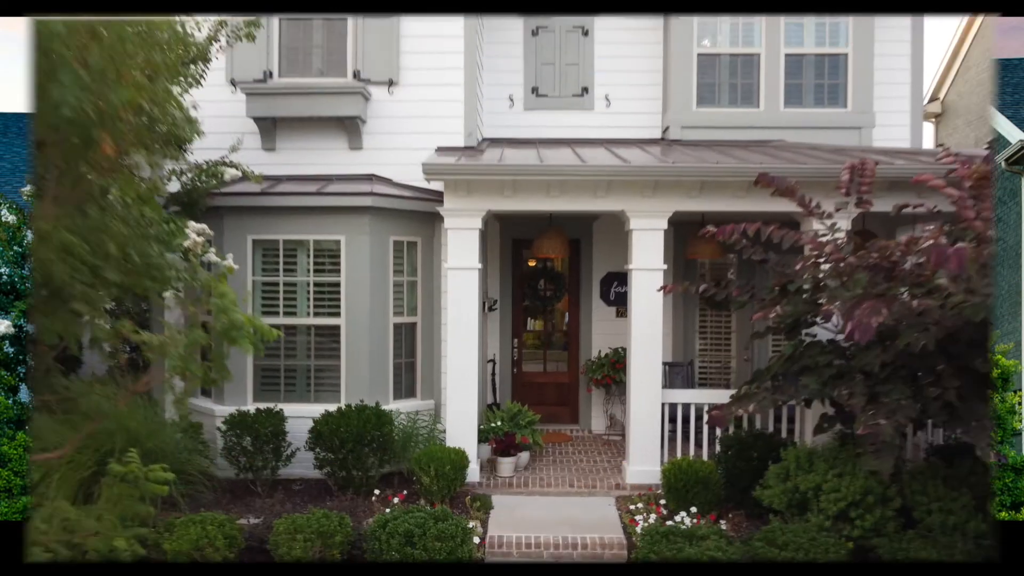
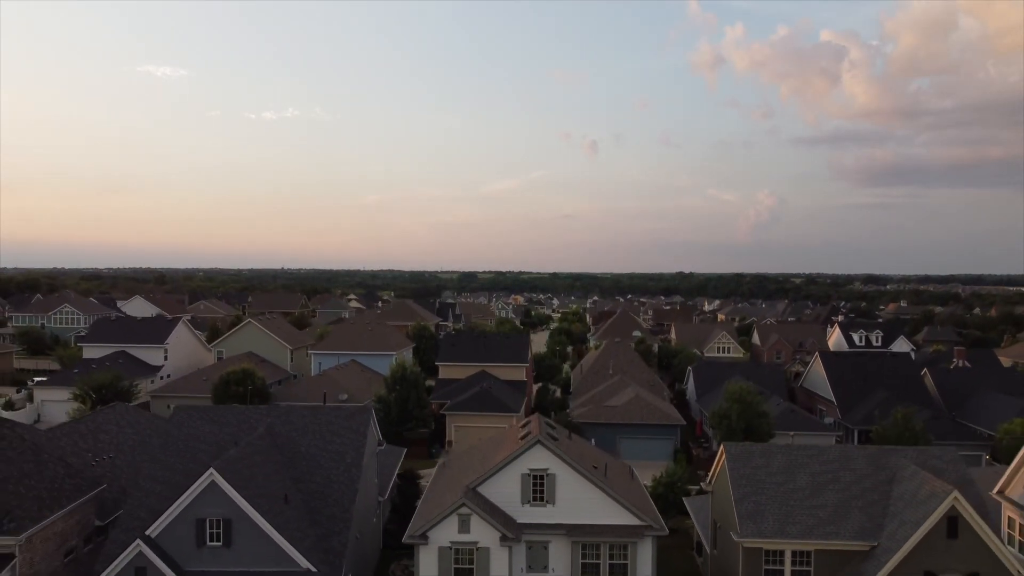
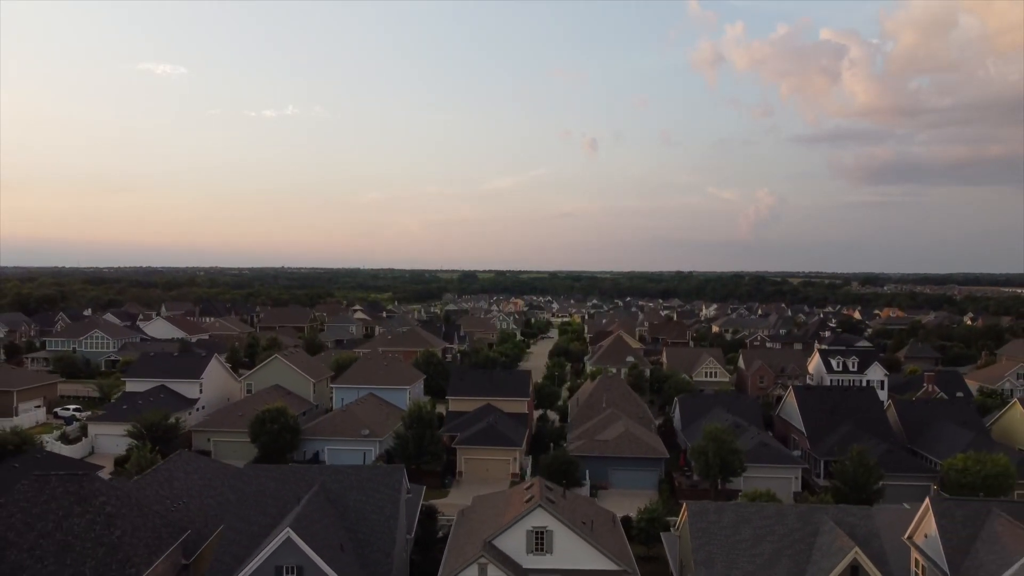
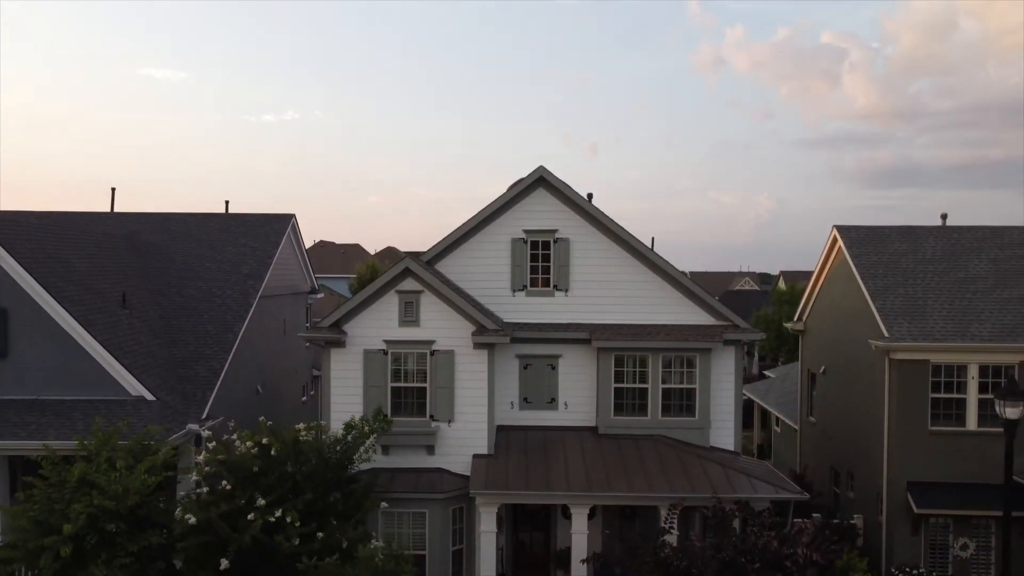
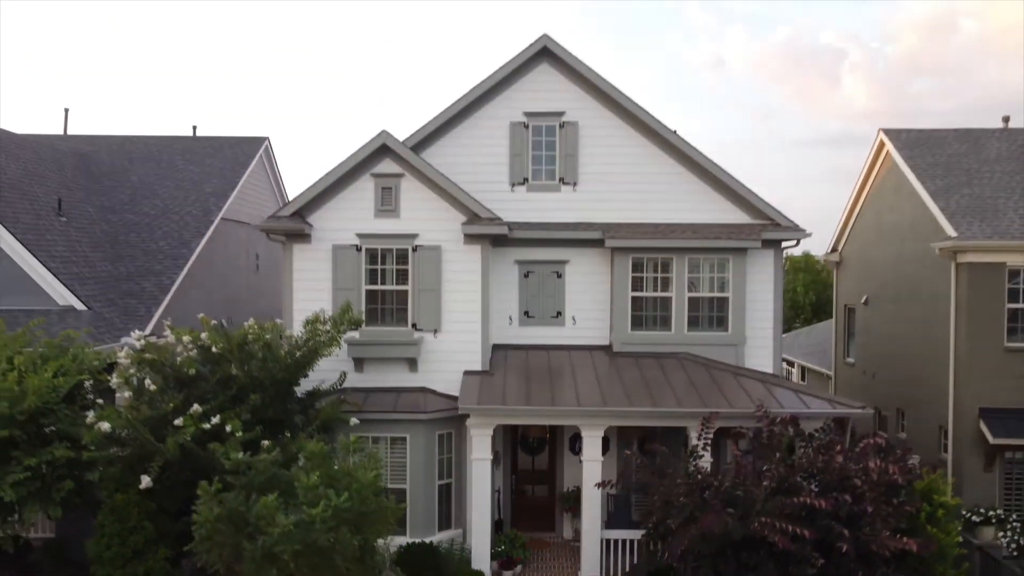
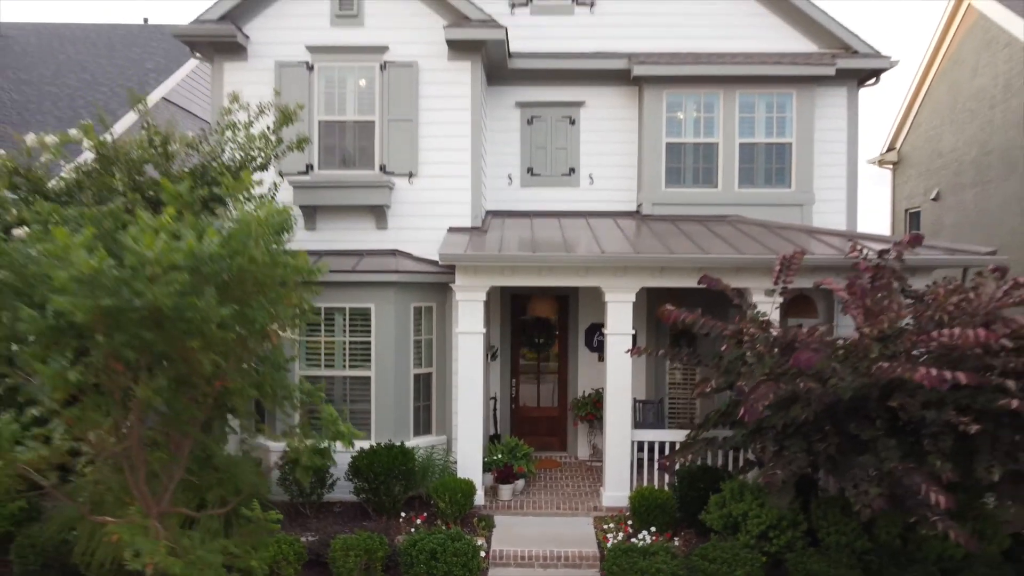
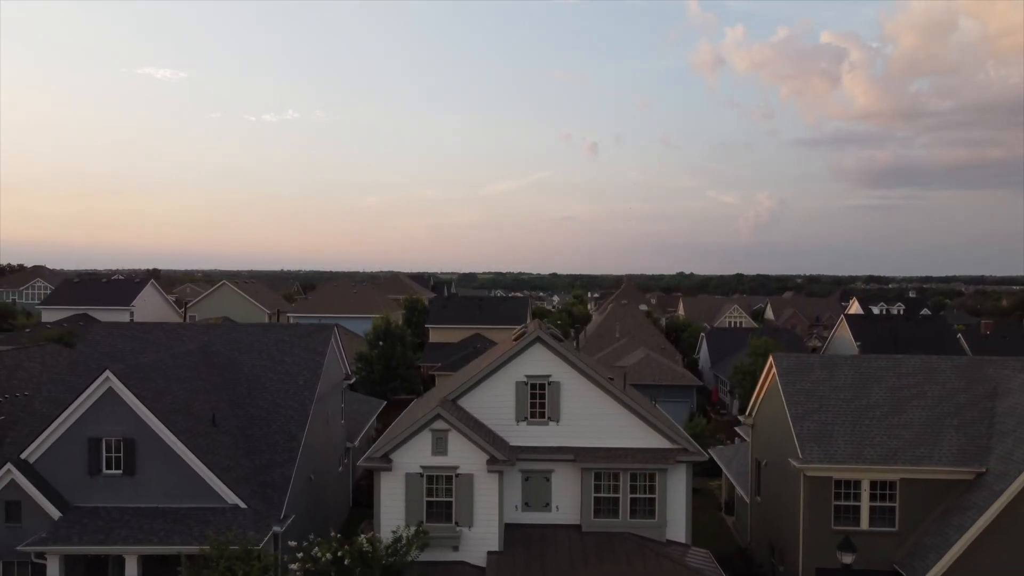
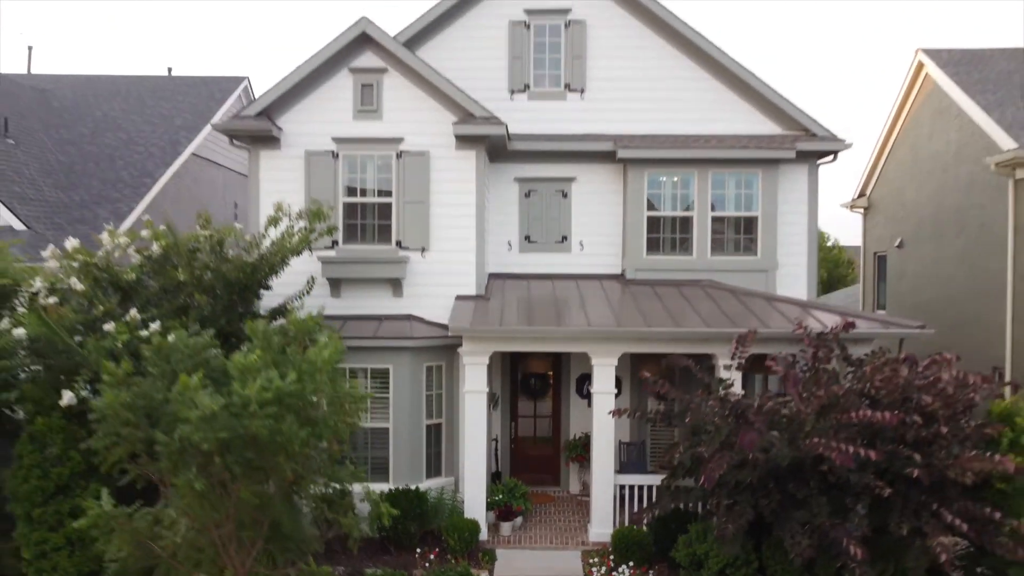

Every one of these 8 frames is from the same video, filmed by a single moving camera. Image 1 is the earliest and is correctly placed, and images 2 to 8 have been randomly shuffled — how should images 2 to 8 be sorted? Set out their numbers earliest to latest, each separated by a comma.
6, 8, 5, 4, 7, 2, 3
